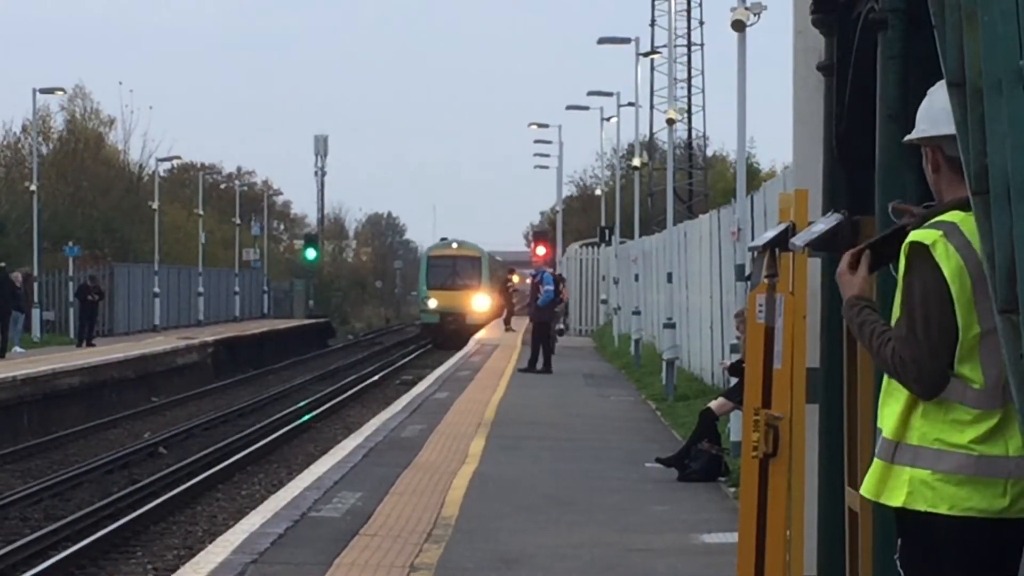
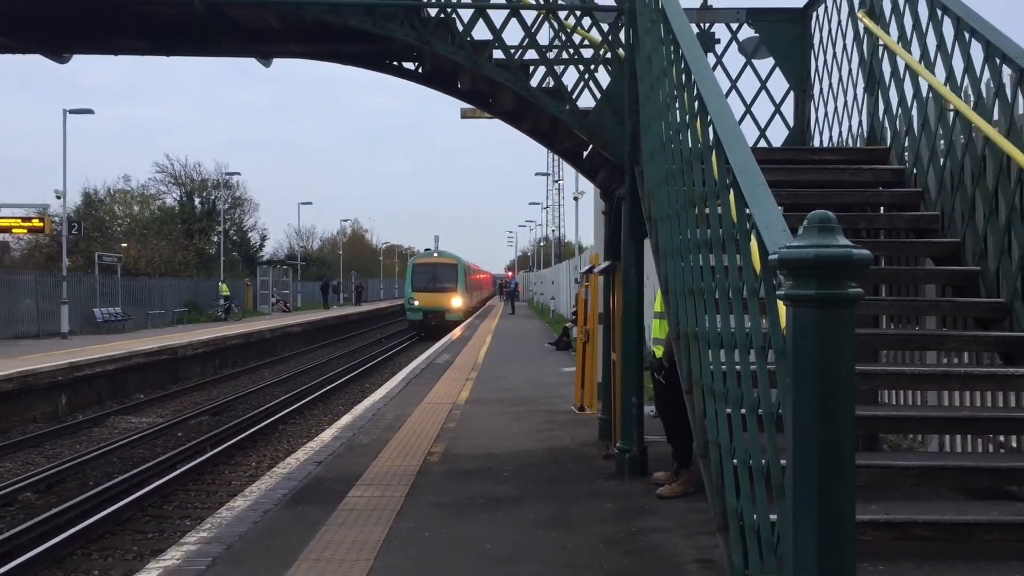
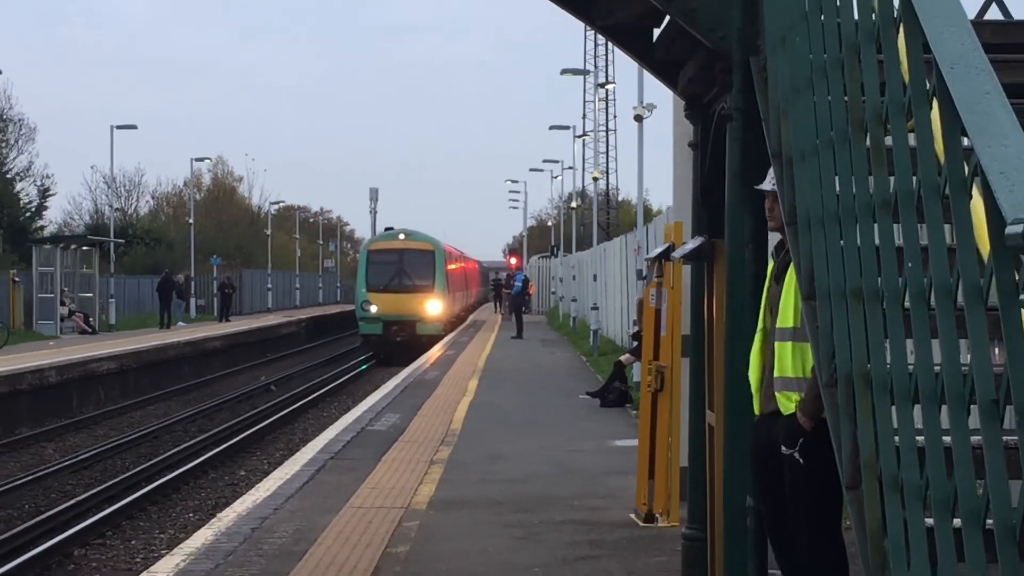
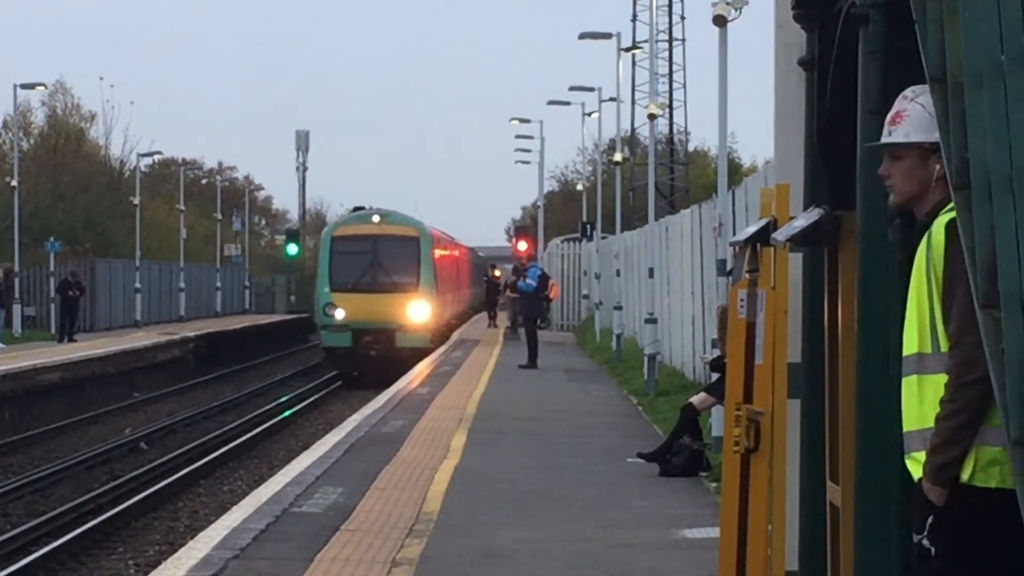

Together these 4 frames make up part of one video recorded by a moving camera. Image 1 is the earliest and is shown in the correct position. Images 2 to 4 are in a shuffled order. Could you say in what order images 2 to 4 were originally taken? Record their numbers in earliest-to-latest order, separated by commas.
4, 3, 2
